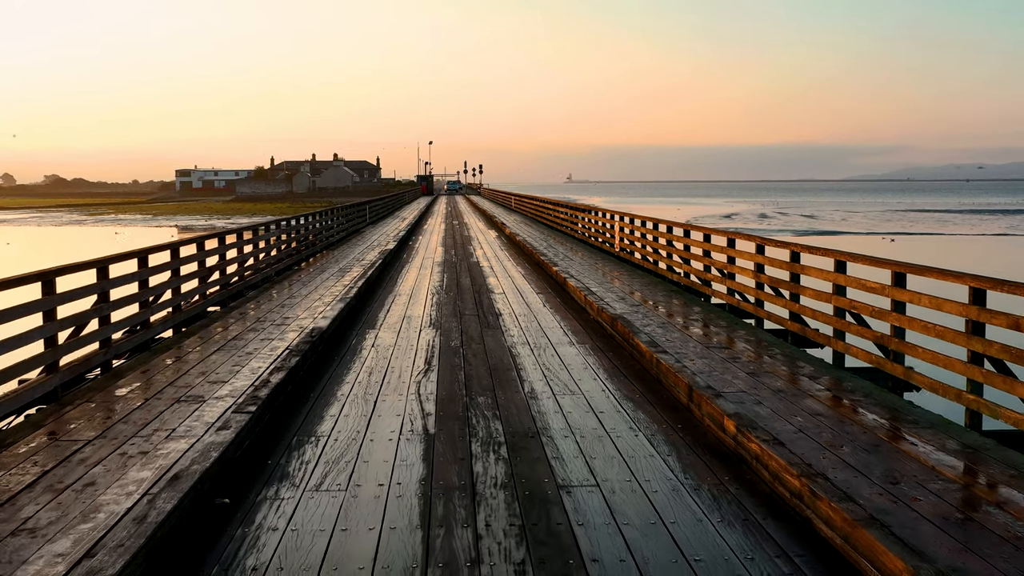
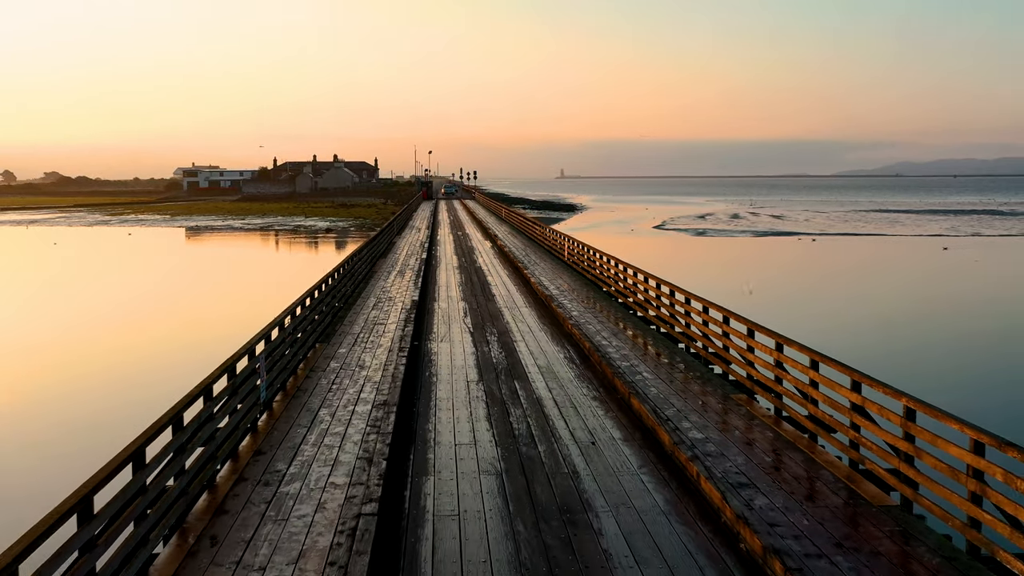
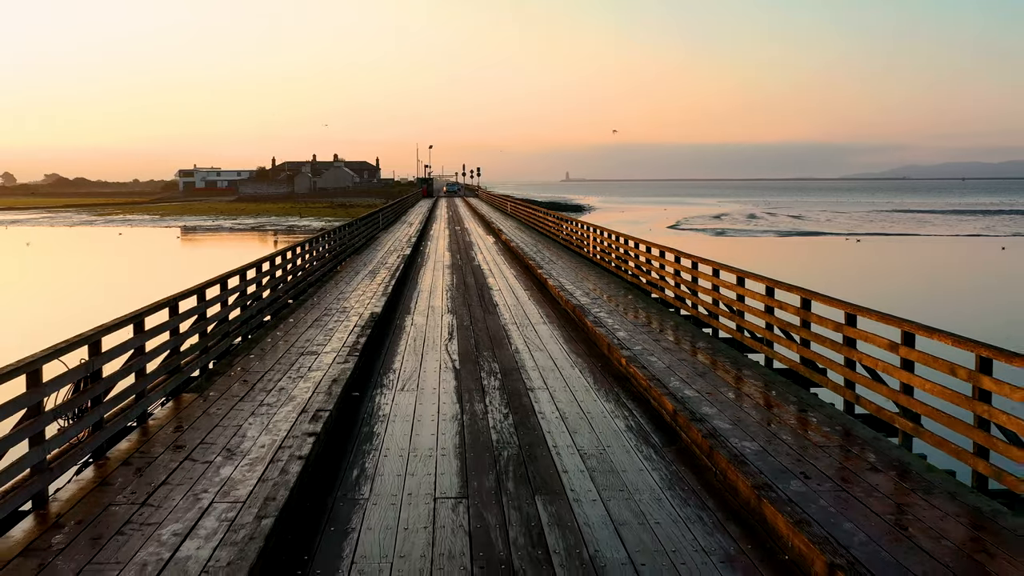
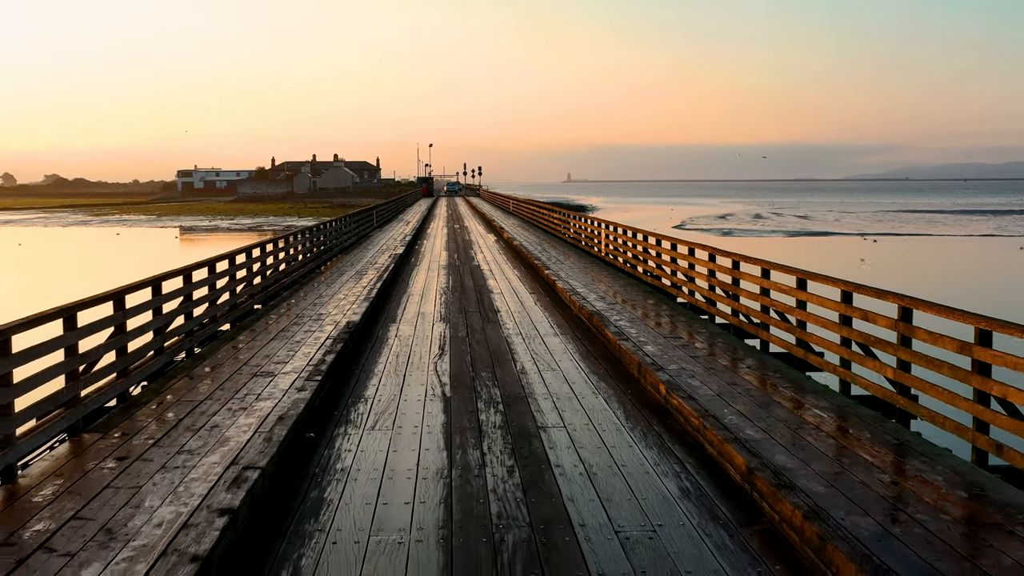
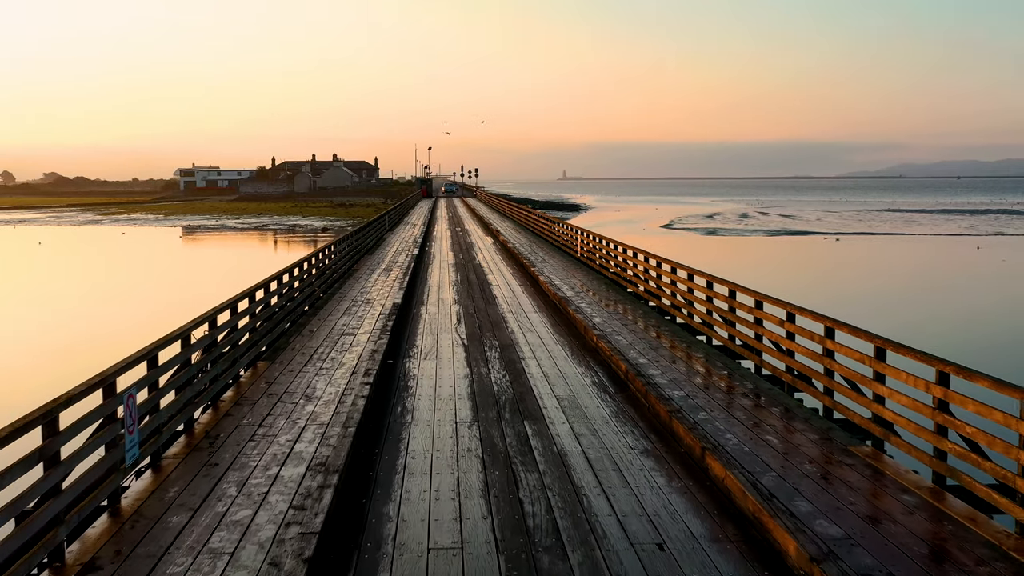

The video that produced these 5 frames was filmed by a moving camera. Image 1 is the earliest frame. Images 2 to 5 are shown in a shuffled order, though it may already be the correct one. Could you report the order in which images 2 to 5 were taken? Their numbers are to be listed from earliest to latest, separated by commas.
4, 3, 5, 2
